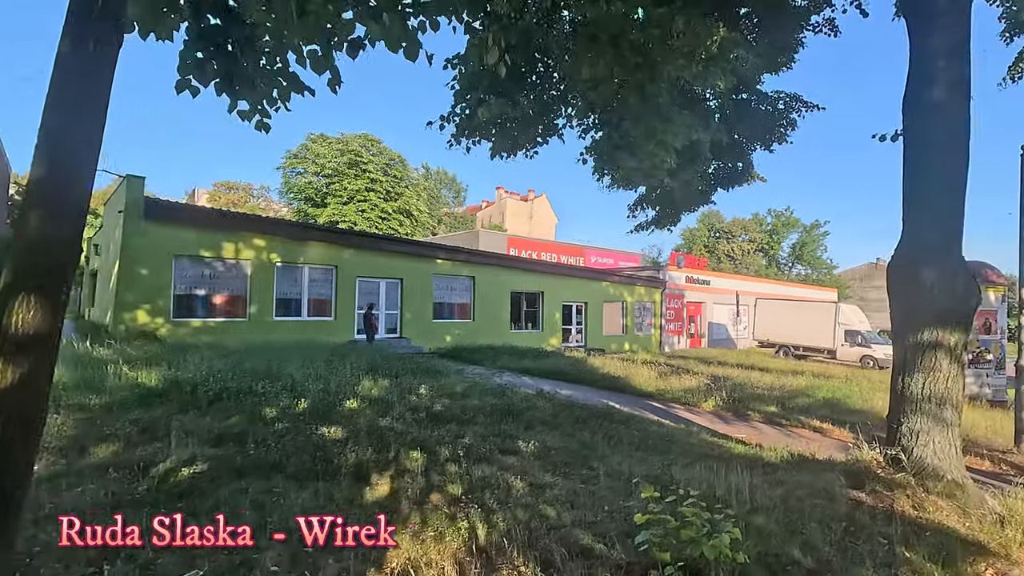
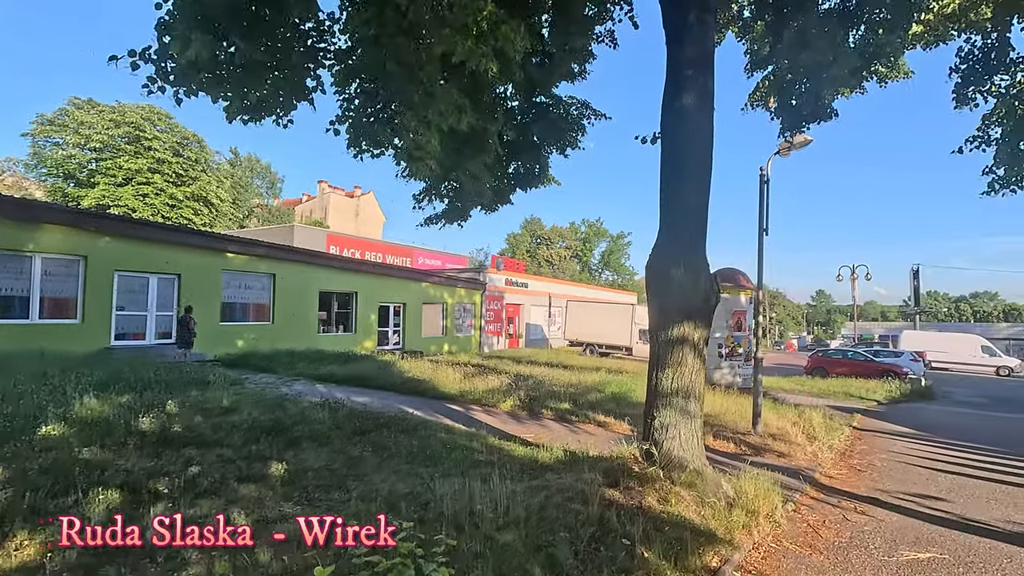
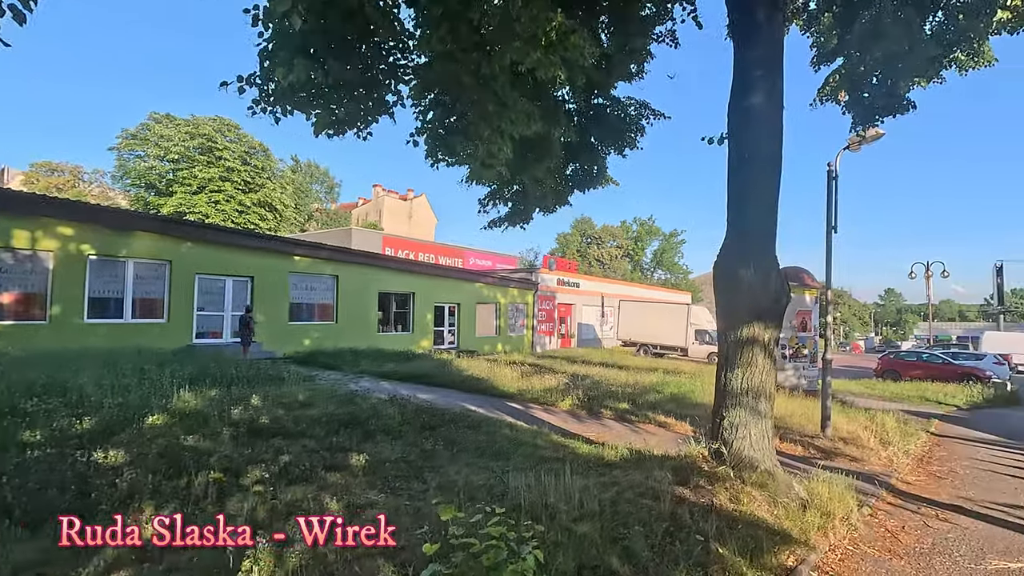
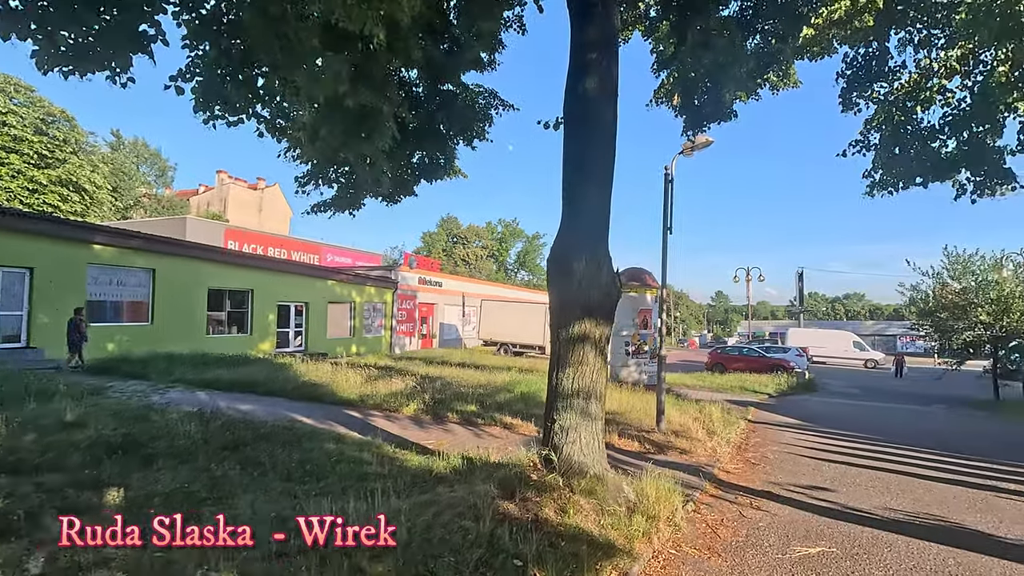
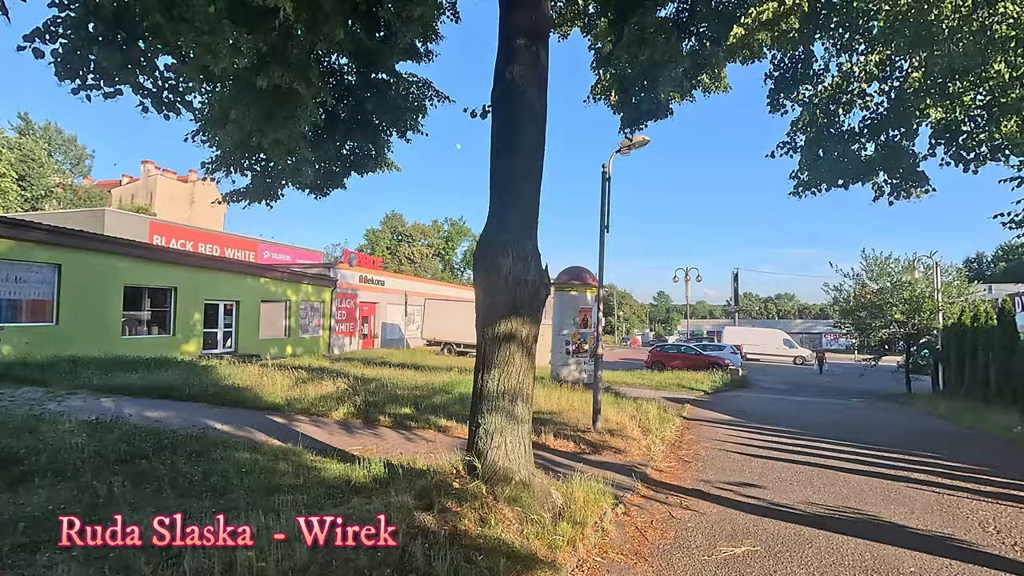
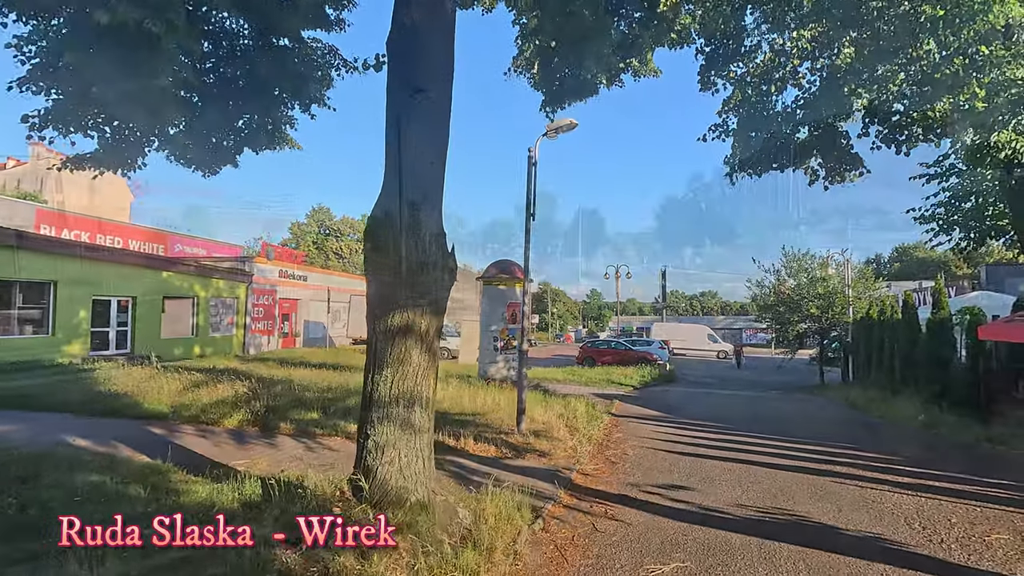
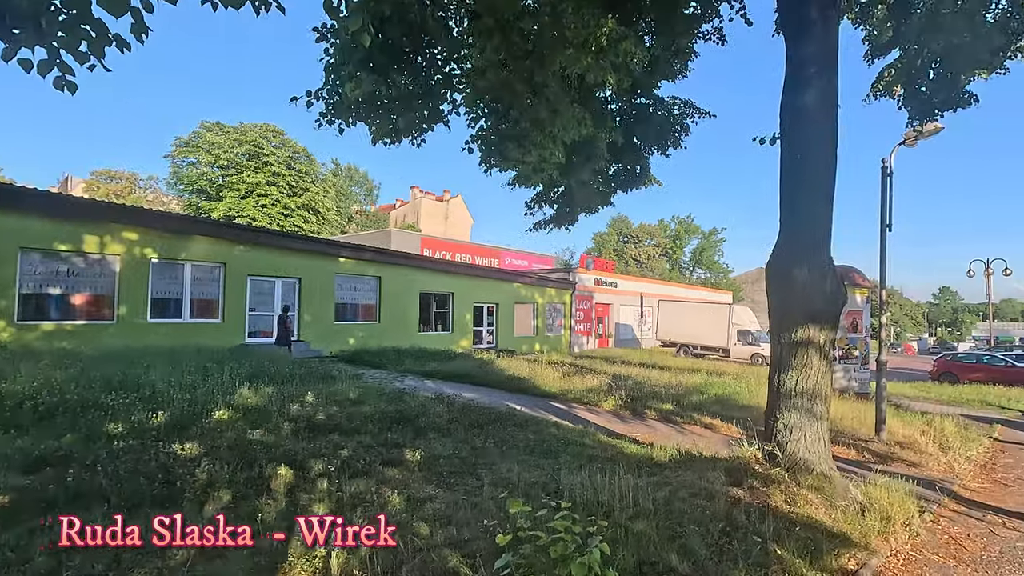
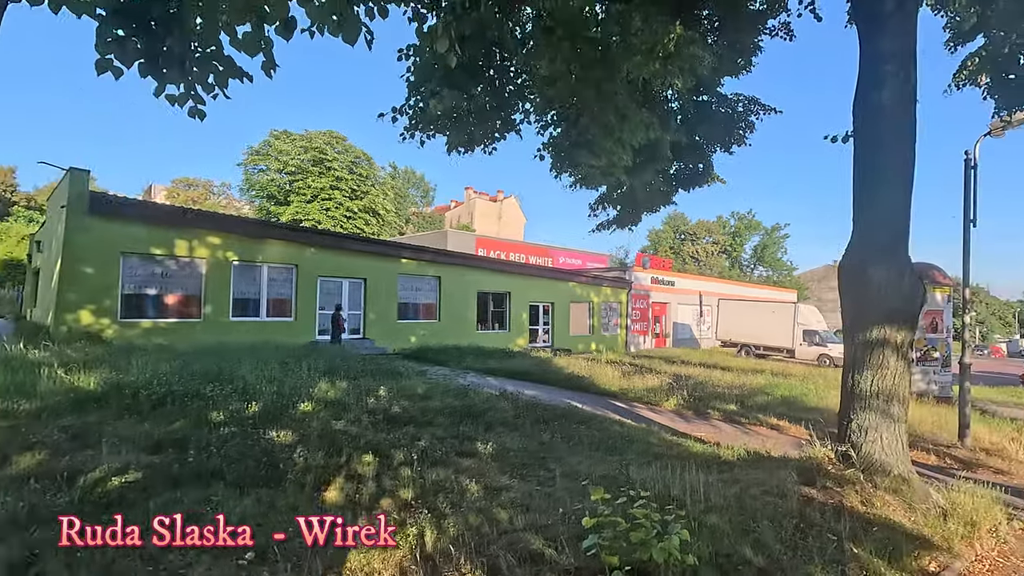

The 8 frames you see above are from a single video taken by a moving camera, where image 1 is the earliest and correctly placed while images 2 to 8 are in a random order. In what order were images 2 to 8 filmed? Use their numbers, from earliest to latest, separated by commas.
8, 7, 3, 2, 4, 5, 6
